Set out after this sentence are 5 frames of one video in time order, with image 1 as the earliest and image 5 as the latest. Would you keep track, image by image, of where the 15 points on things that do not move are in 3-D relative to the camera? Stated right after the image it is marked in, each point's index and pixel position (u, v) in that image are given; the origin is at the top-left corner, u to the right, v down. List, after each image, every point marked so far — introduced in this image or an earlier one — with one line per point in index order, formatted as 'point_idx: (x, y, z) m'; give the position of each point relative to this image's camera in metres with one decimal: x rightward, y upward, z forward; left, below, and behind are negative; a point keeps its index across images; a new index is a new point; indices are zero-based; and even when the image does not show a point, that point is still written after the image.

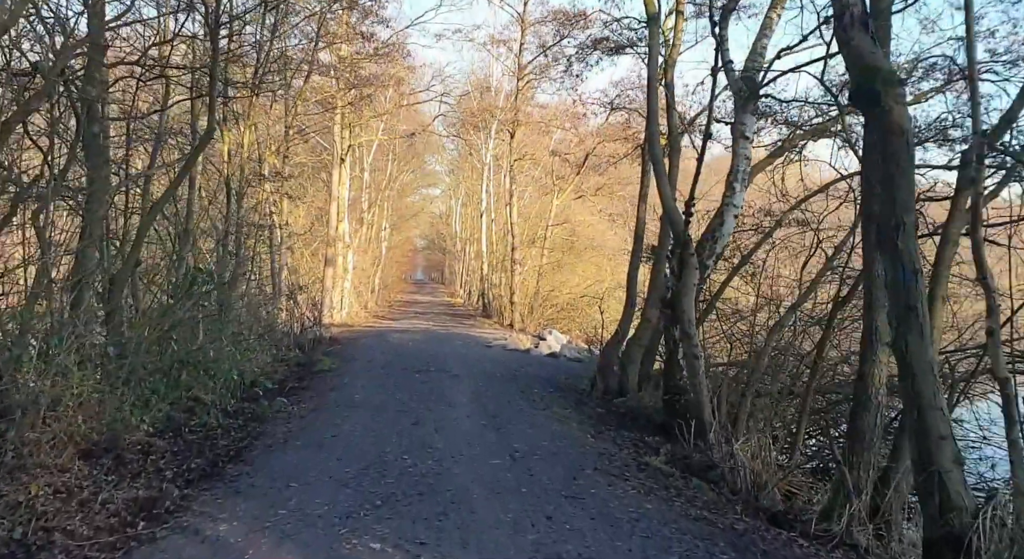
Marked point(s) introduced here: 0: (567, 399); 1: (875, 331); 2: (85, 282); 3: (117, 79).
0: (+0.7, -1.5, +11.0) m
1: (+2.9, -0.4, +6.9) m
2: (-4.5, 0.0, +9.1) m
3: (-5.2, +2.6, +11.5) m
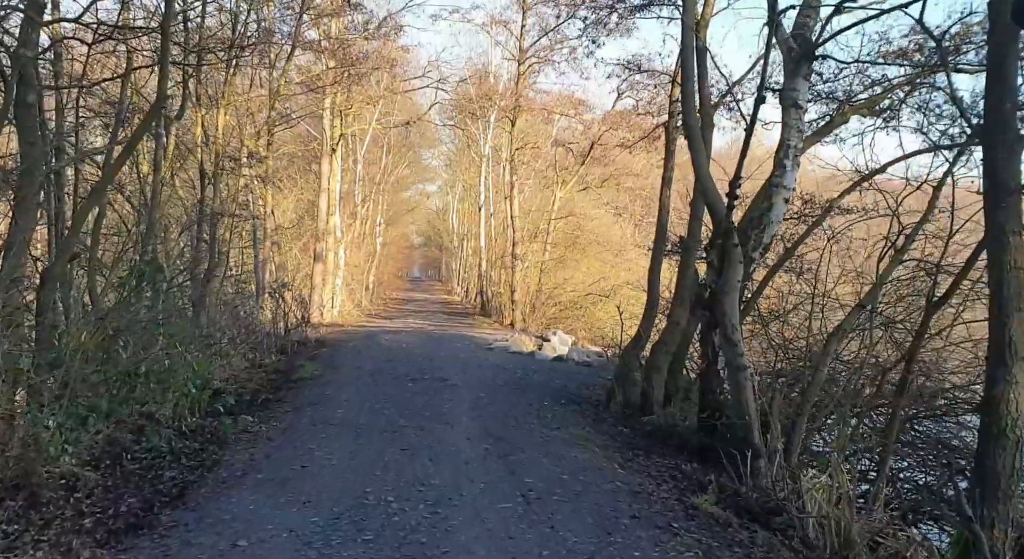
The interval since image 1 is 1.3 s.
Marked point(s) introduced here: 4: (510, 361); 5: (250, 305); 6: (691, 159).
0: (+0.8, -1.5, +9.5) m
1: (+3.0, -0.4, +5.4) m
2: (-4.4, 0.0, +7.6) m
3: (-5.1, +2.7, +9.9) m
4: (0.0, -1.4, +15.2) m
5: (-4.7, -0.5, +15.7) m
6: (+1.7, +1.1, +8.3) m
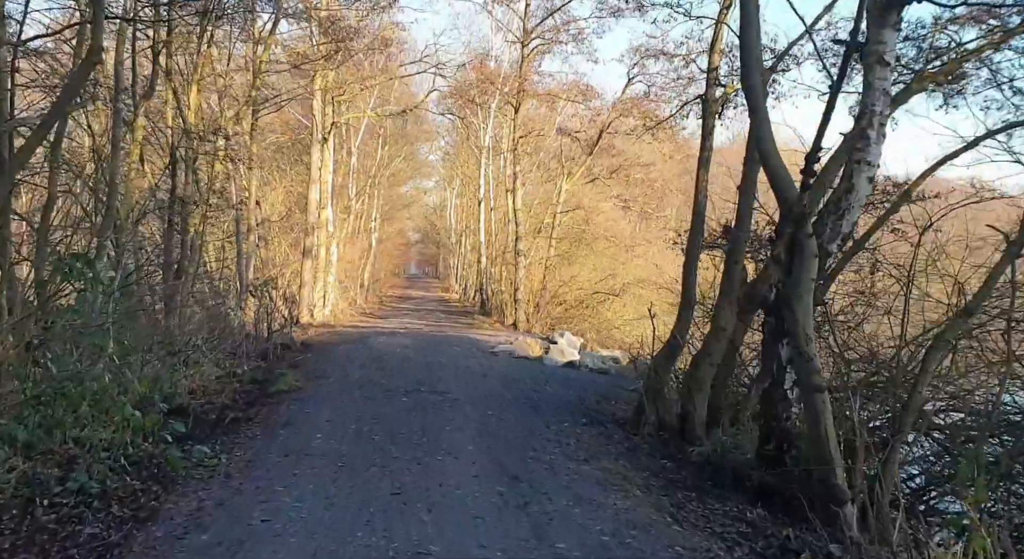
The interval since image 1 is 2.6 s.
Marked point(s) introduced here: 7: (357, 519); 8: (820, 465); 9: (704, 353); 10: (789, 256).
0: (+0.9, -1.5, +7.9) m
1: (+3.2, -0.4, +3.8) m
2: (-4.2, 0.0, +6.0) m
3: (-5.0, +2.7, +8.3) m
4: (+0.1, -1.4, +13.6) m
5: (-4.6, -0.4, +14.1) m
6: (+1.8, +1.2, +6.7) m
7: (-1.0, -1.5, +5.4) m
8: (+2.2, -1.3, +6.2) m
9: (+1.8, -0.7, +8.2) m
10: (+2.1, +0.2, +6.6) m
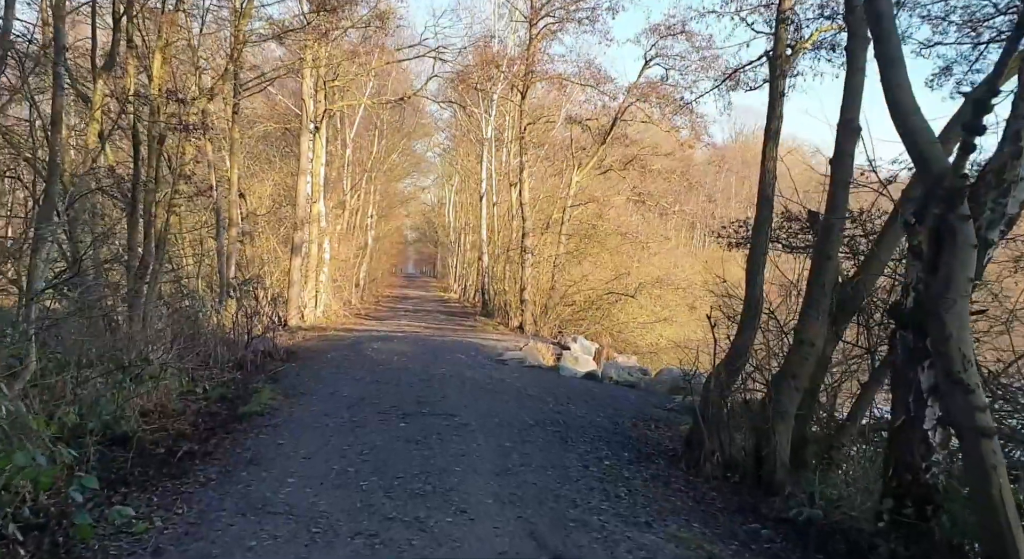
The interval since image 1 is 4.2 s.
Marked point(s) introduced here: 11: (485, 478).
0: (+1.1, -1.5, +6.1) m
1: (+3.4, -0.4, +2.0) m
2: (-4.0, 0.0, +4.1) m
3: (-4.8, +2.7, +6.4) m
4: (+0.3, -1.4, +11.8) m
5: (-4.4, -0.4, +12.3) m
6: (+2.1, +1.2, +4.9) m
7: (-0.8, -1.5, +3.5) m
8: (+2.4, -1.3, +4.4) m
9: (+2.0, -0.7, +6.3) m
10: (+2.3, +0.2, +4.8) m
11: (-0.2, -1.4, +6.1) m
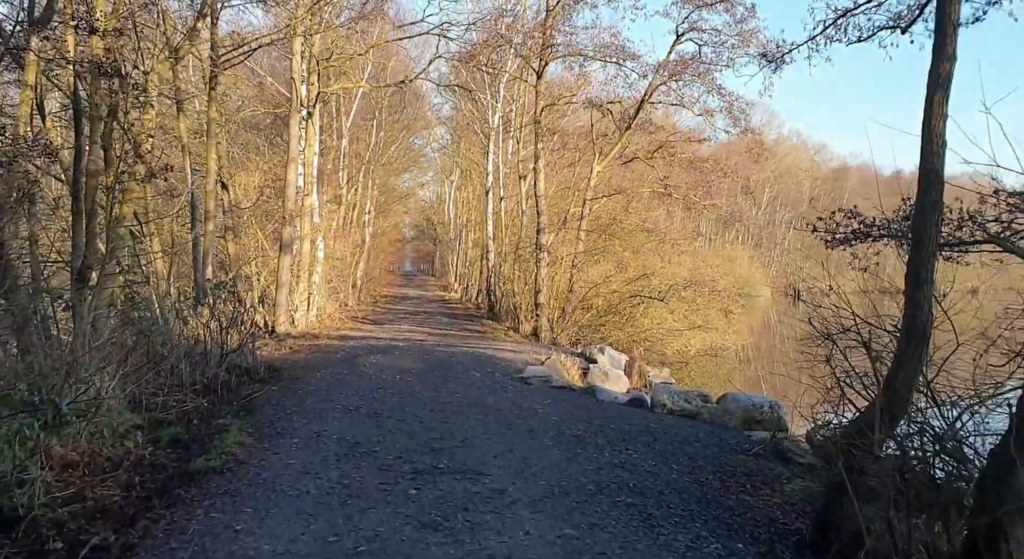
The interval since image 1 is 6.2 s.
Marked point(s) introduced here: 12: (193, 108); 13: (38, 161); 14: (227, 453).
0: (+1.5, -1.5, +3.8) m
1: (+3.8, -0.5, -0.4) m
2: (-3.6, 0.0, +1.8) m
3: (-4.4, +2.7, +4.1) m
4: (+0.6, -1.4, +9.4) m
5: (-4.1, -0.4, +9.9) m
6: (+2.4, +1.1, +2.5) m
7: (-0.4, -1.6, +1.2) m
8: (+2.8, -1.4, +2.1) m
9: (+2.4, -0.8, +4.0) m
10: (+2.7, +0.1, +2.4) m
11: (+0.2, -1.5, +3.8) m
12: (-5.8, +3.1, +15.9) m
13: (-4.8, +1.2, +8.9) m
14: (-2.3, -1.4, +7.1) m
